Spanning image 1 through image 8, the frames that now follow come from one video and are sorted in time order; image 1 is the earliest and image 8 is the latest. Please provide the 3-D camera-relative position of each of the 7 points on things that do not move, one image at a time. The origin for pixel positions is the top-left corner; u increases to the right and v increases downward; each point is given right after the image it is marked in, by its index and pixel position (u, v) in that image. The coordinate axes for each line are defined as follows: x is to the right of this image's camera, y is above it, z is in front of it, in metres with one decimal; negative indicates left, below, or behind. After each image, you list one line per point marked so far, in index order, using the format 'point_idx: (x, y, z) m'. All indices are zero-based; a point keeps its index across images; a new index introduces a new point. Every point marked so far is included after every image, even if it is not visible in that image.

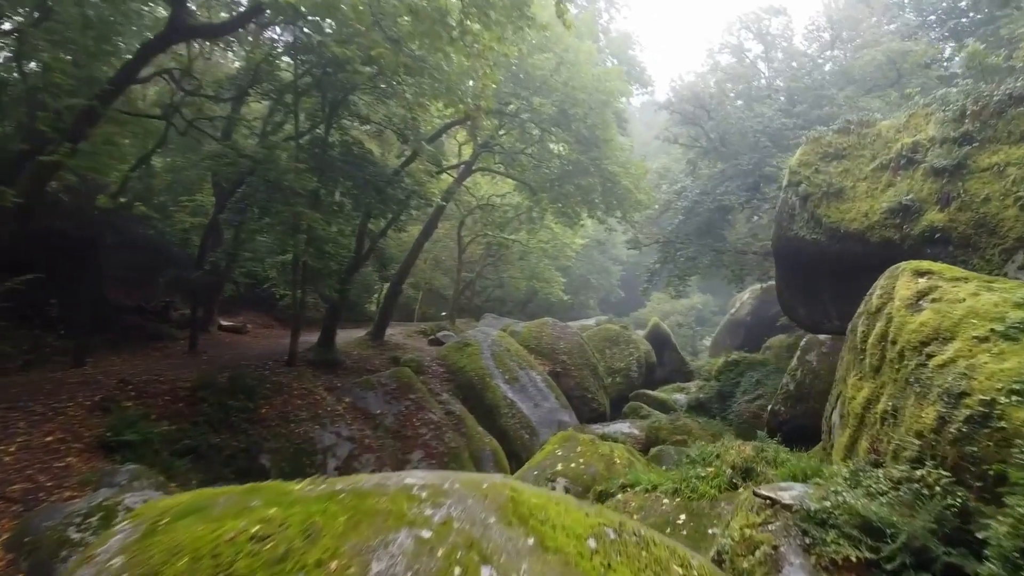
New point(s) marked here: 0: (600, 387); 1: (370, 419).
0: (+1.4, -1.5, +12.4) m
1: (-1.5, -1.4, +8.3) m
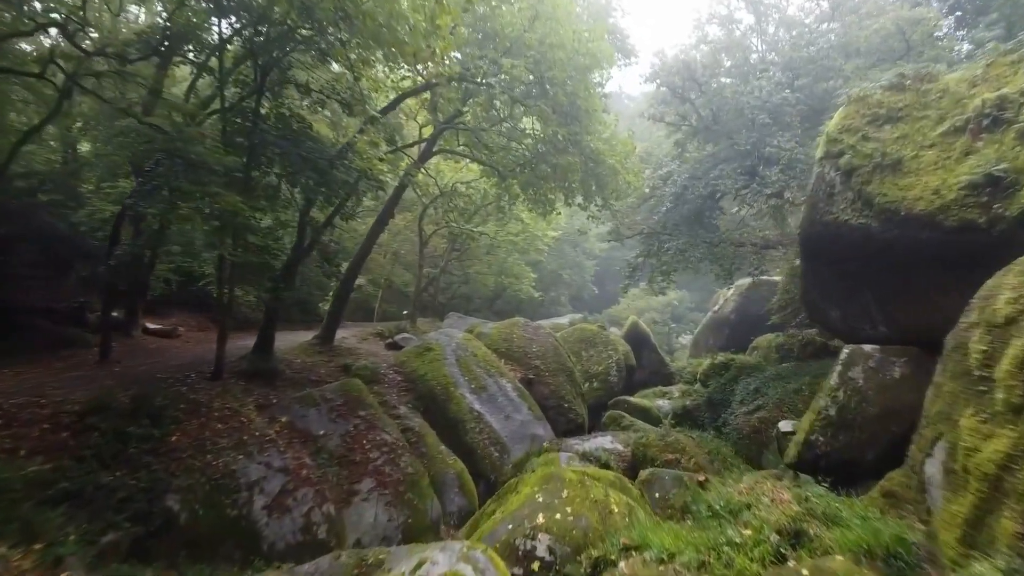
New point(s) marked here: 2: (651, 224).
0: (+0.9, -1.5, +11.2) m
1: (-1.8, -1.4, +7.0) m
2: (+2.0, +0.9, +11.6) m
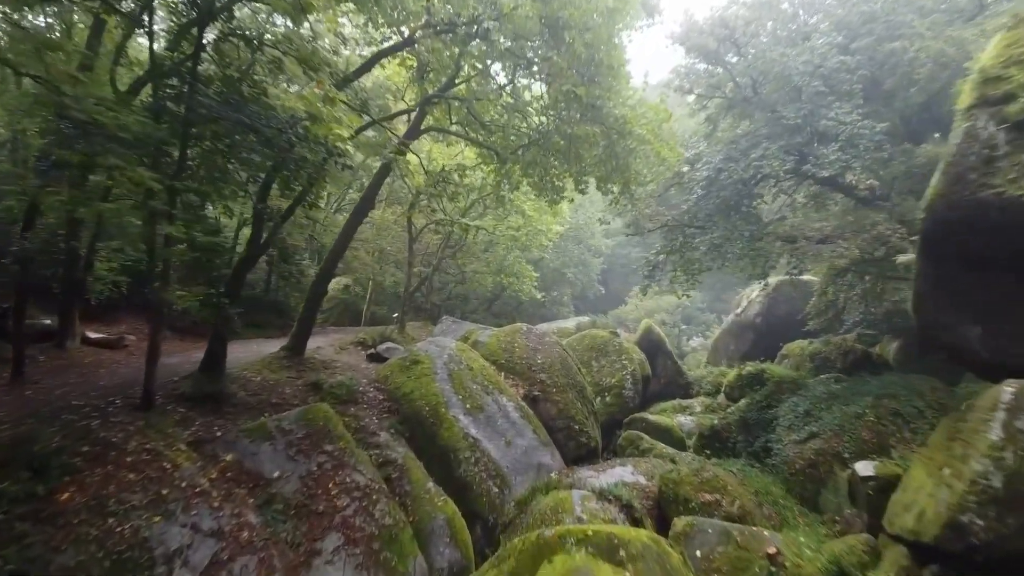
0: (+1.0, -1.5, +9.7) m
1: (-1.7, -1.4, +5.5) m
2: (+2.0, +0.9, +10.1) m
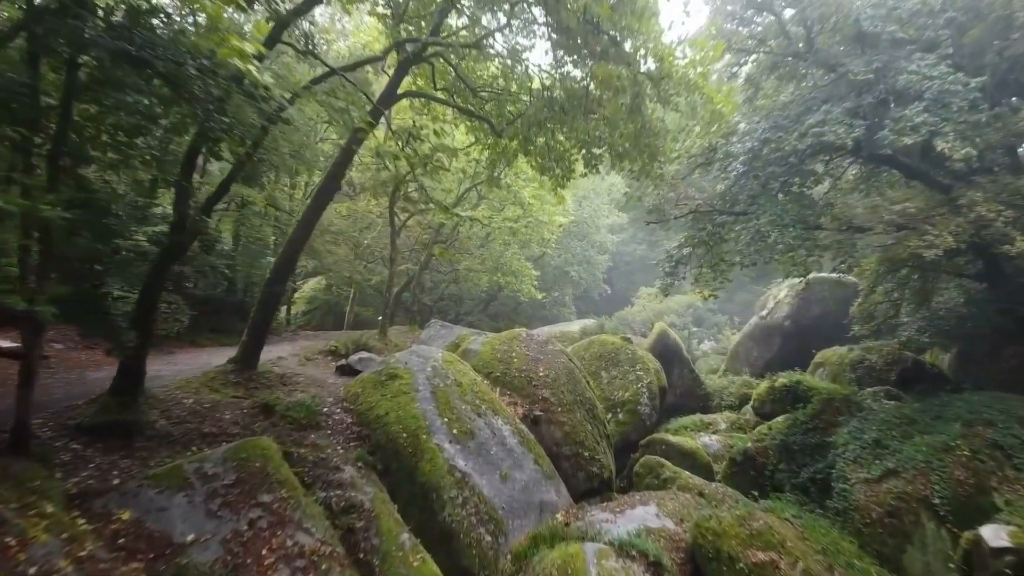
0: (+0.9, -1.5, +8.2) m
1: (-1.8, -1.4, +4.0) m
2: (+2.0, +0.9, +8.6) m
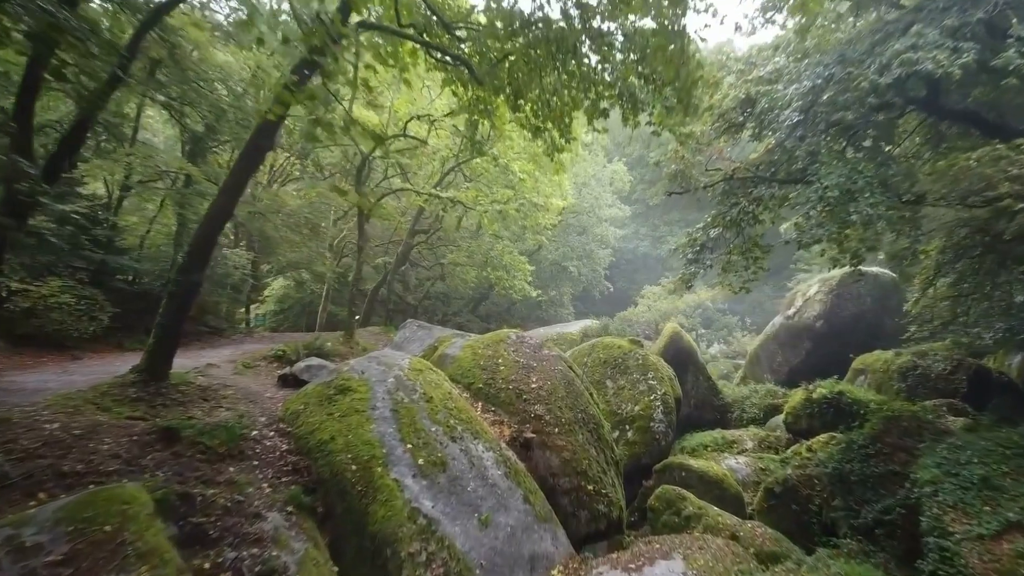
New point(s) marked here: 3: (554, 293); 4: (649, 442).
0: (+0.8, -1.4, +6.6) m
1: (-1.9, -1.3, +2.4) m
2: (+1.9, +1.0, +7.0) m
3: (+0.9, -0.1, +17.3) m
4: (+1.3, -1.5, +7.6) m
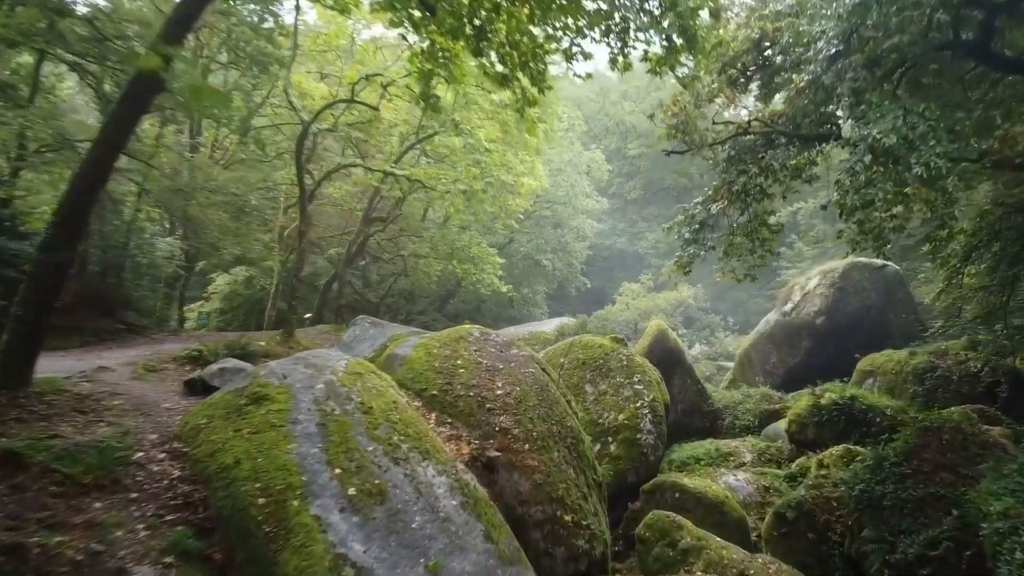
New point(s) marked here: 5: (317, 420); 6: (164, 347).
0: (+0.5, -1.3, +5.5) m
1: (-2.0, -1.2, +1.2) m
2: (+1.6, +1.1, +5.9) m
3: (+0.3, 0.0, +16.2) m
4: (+1.0, -1.4, +6.5) m
5: (-1.1, -0.7, +4.5) m
6: (-2.9, -0.5, +6.7) m
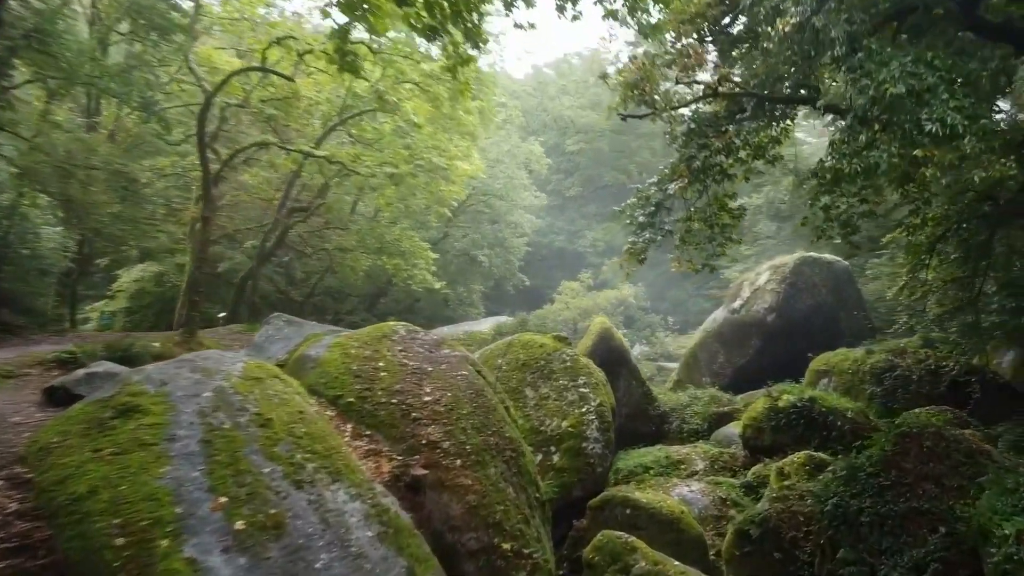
0: (+0.1, -1.3, +4.8) m
1: (-2.1, -1.1, +0.3) m
2: (+1.2, +1.1, +5.3) m
3: (-1.0, 0.0, +15.4) m
4: (+0.5, -1.3, +5.9) m
5: (-1.4, -0.7, +3.7) m
6: (-3.4, -0.4, +5.7) m
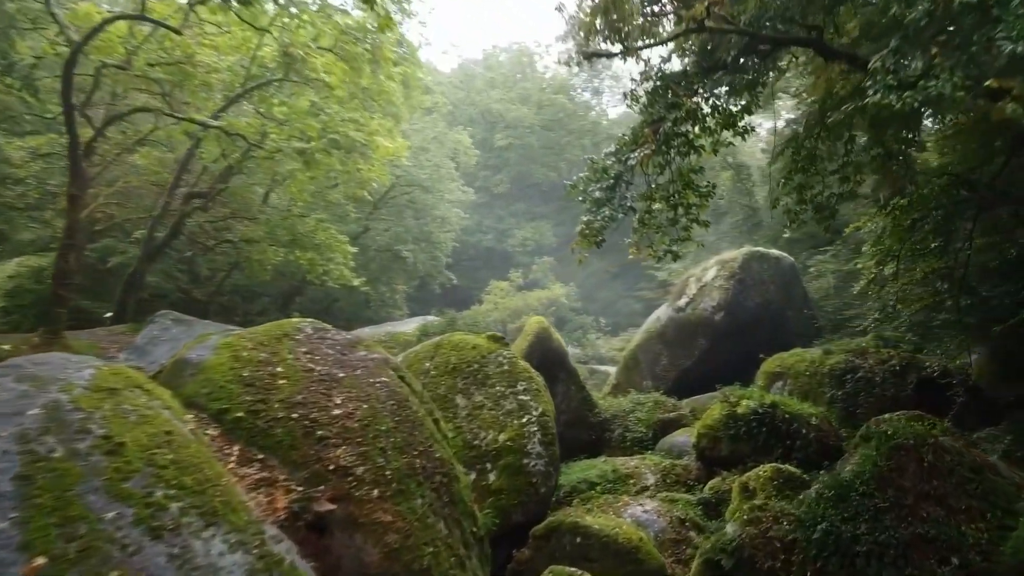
0: (-0.2, -1.2, +3.9) m
1: (-2.0, -1.0, -0.7) m
2: (+0.8, +1.2, +4.6) m
3: (-2.3, 0.0, +14.4) m
4: (+0.1, -1.3, +5.1) m
5: (-1.7, -0.6, +2.7) m
6: (-3.8, -0.4, +4.5) m
